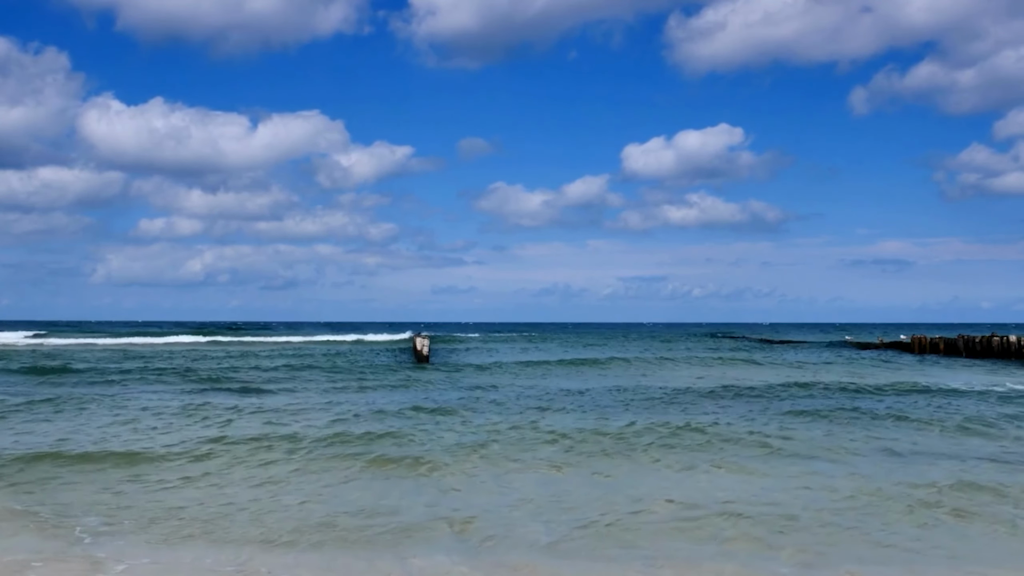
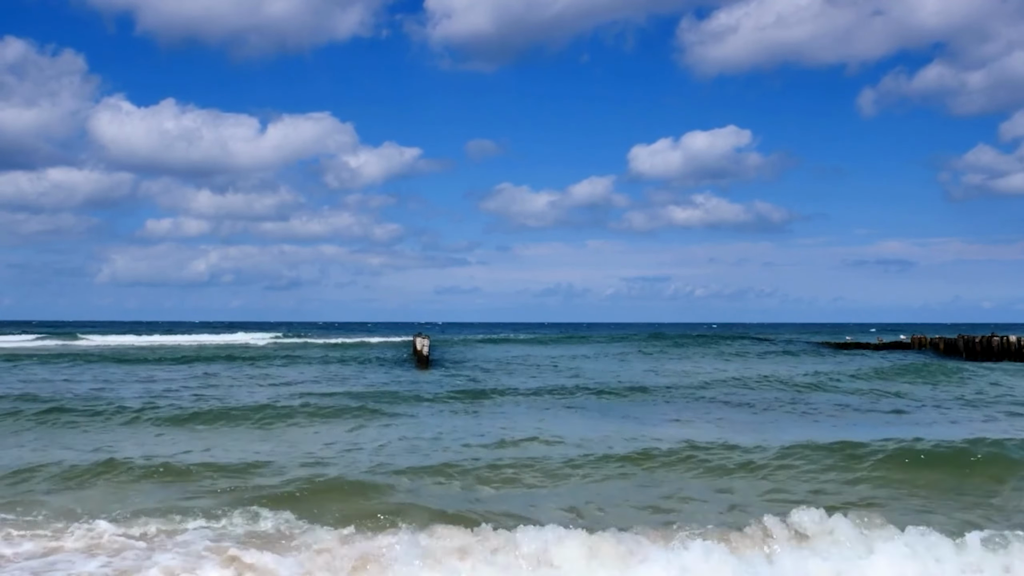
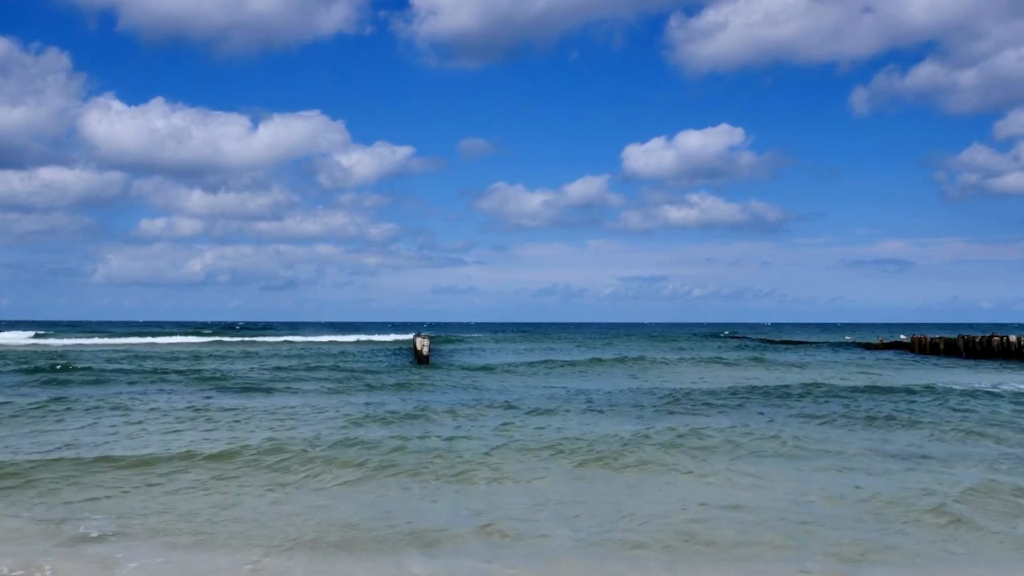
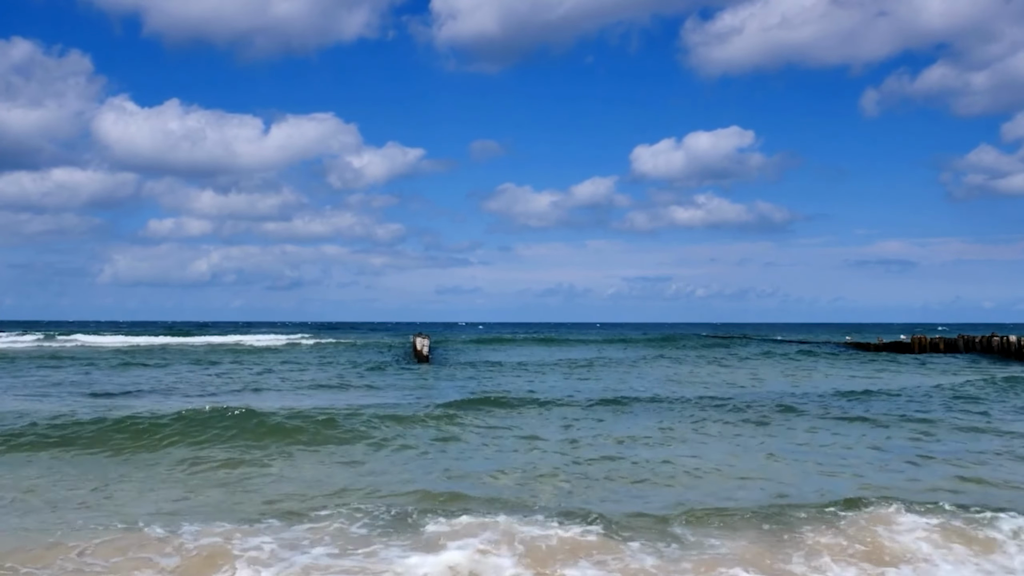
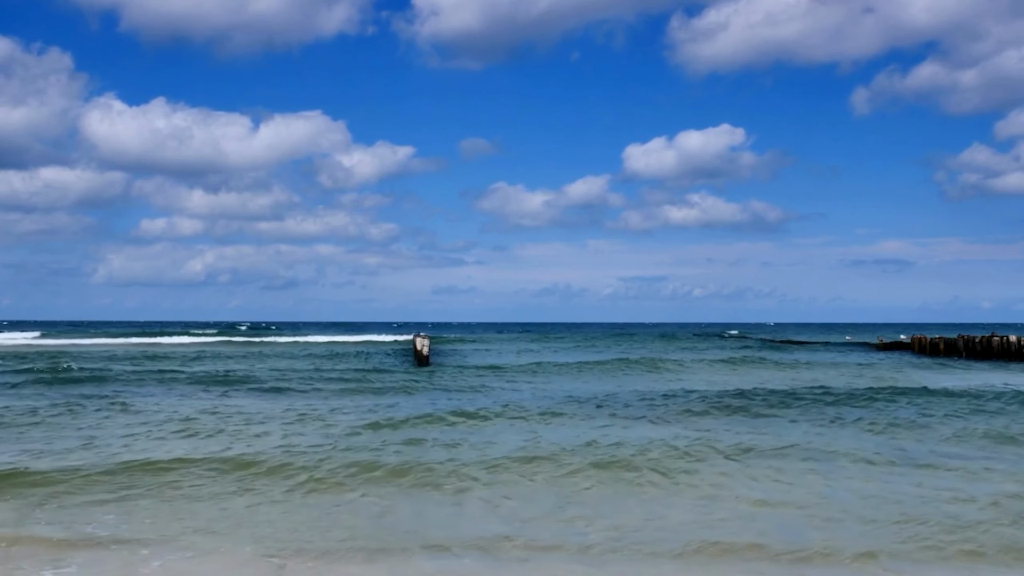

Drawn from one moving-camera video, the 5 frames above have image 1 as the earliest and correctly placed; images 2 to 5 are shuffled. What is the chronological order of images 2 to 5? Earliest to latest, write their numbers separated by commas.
3, 5, 2, 4
